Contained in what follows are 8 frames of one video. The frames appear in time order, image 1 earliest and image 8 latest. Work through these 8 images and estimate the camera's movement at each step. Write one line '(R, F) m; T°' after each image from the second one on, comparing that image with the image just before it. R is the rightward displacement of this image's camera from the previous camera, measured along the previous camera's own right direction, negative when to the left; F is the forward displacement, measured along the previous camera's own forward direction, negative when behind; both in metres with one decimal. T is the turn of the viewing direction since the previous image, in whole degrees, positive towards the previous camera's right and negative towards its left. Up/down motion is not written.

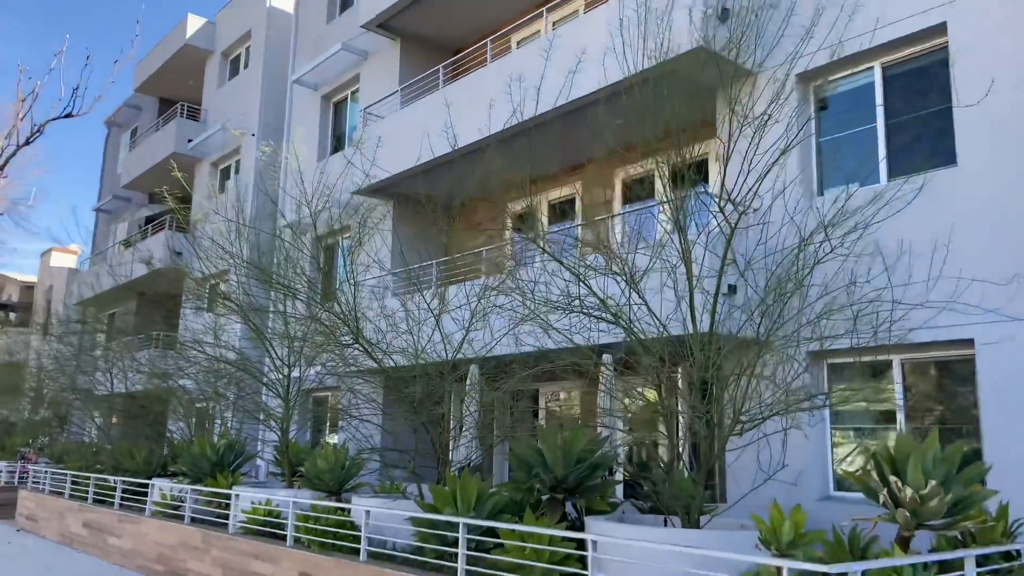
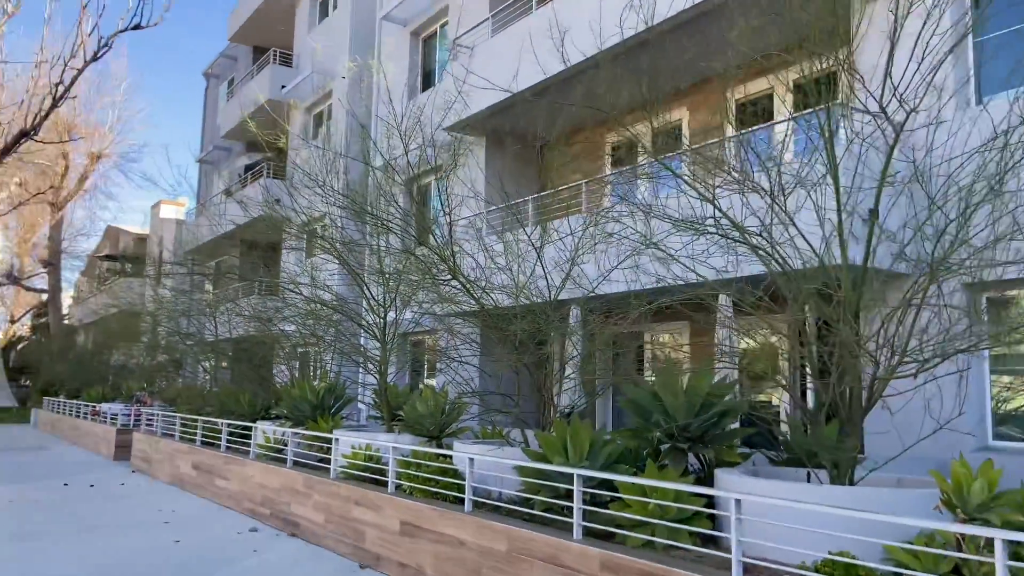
(-0.2, +0.7) m; -7°
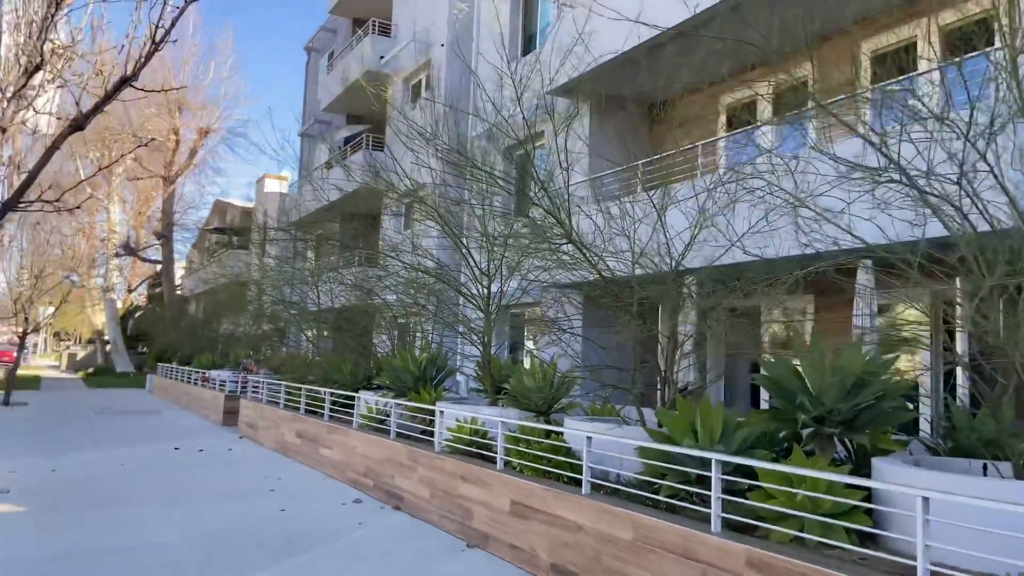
(-0.2, +0.5) m; -7°
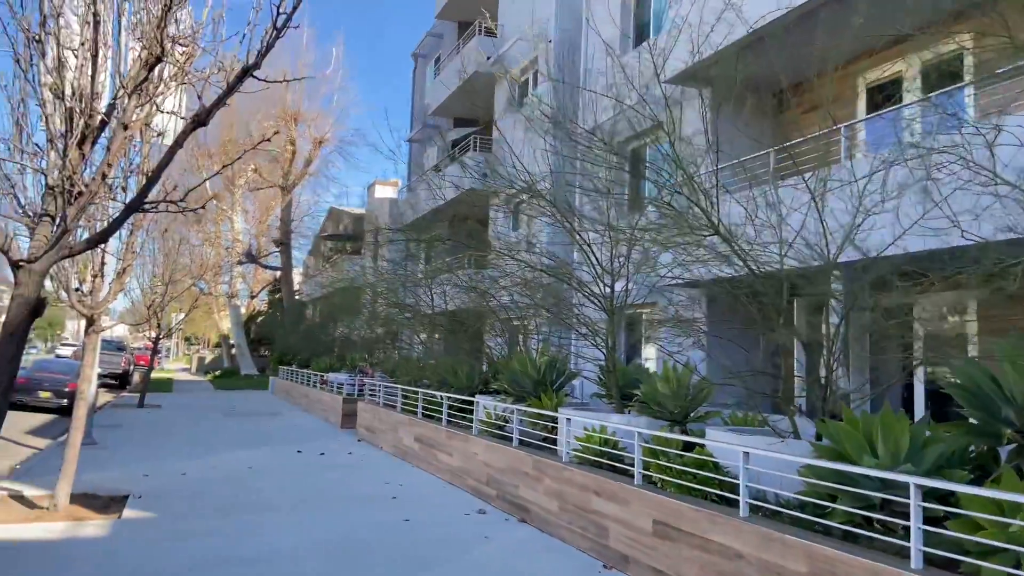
(-0.3, +0.5) m; -8°
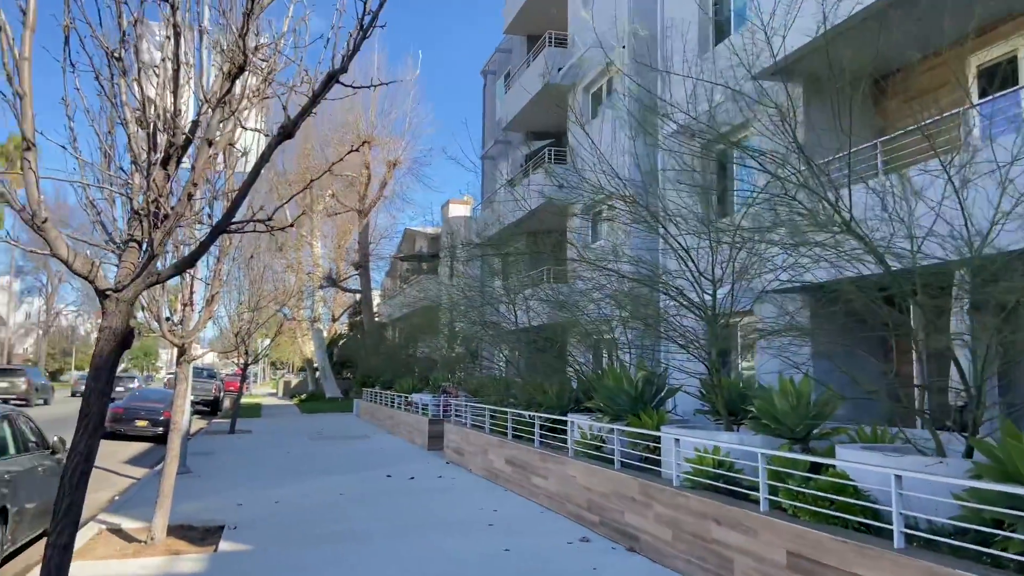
(-0.2, +0.4) m; -5°
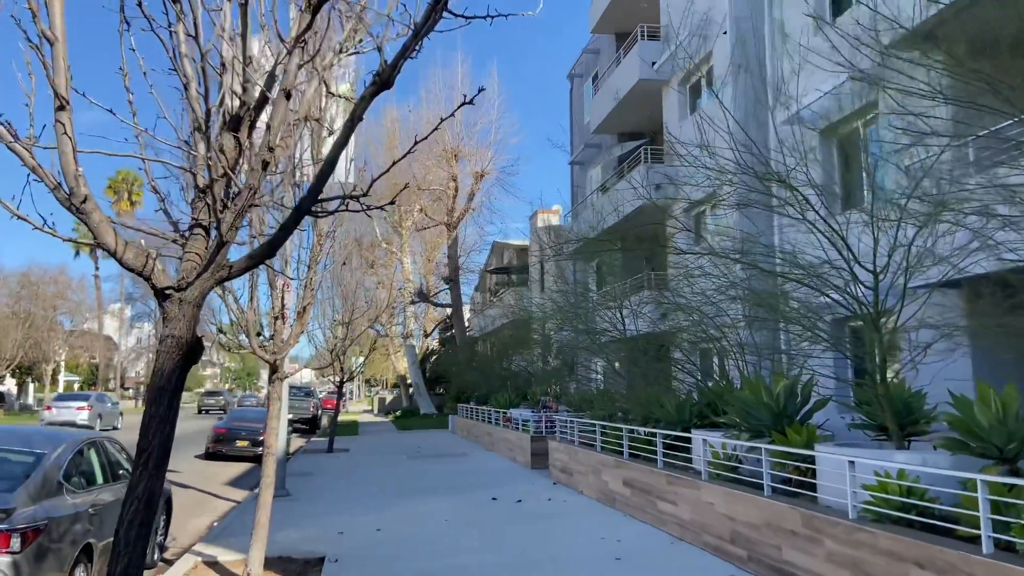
(-0.3, +0.9) m; -6°
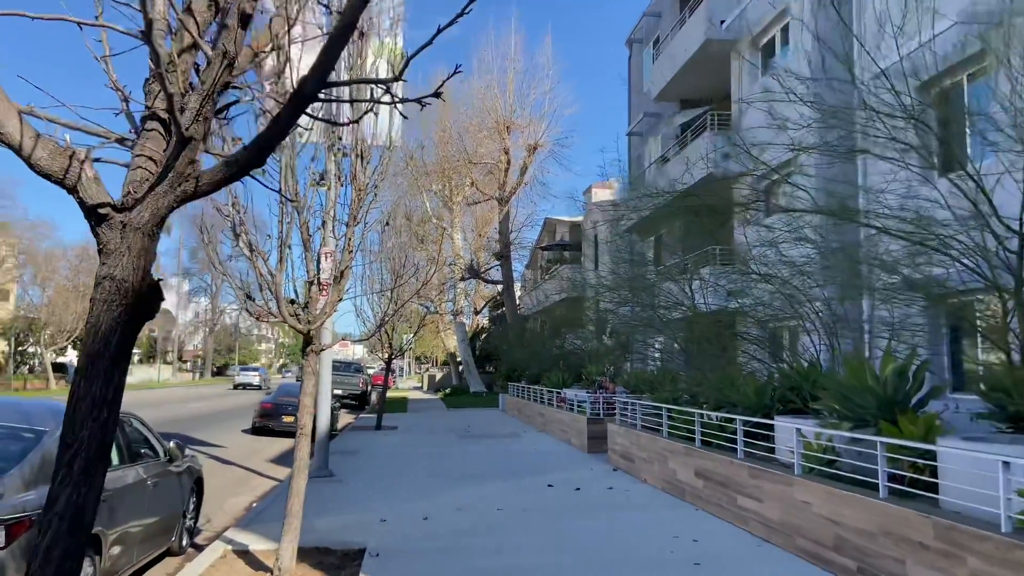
(-0.1, +1.0) m; -4°
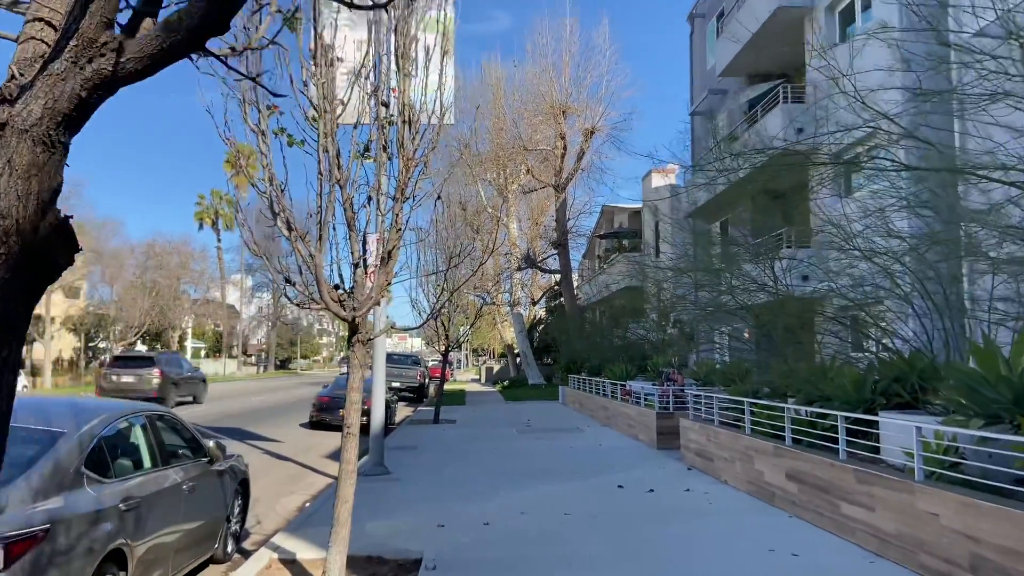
(-0.1, +0.8) m; -4°
